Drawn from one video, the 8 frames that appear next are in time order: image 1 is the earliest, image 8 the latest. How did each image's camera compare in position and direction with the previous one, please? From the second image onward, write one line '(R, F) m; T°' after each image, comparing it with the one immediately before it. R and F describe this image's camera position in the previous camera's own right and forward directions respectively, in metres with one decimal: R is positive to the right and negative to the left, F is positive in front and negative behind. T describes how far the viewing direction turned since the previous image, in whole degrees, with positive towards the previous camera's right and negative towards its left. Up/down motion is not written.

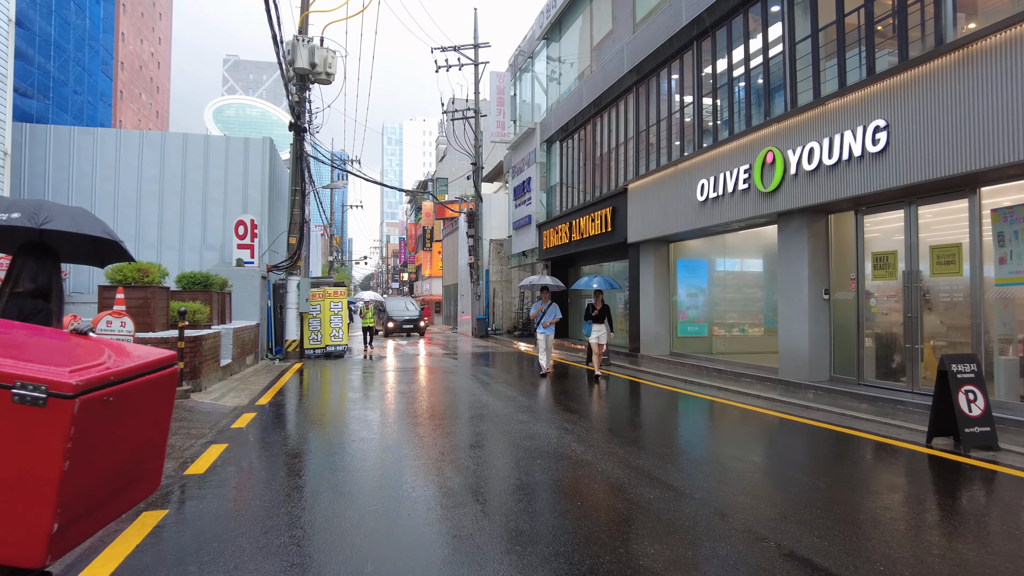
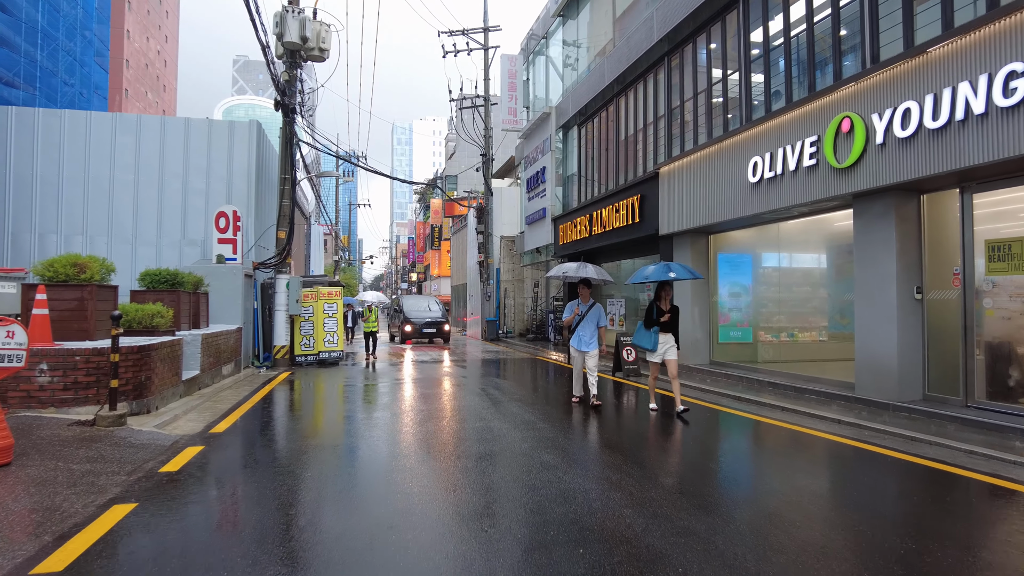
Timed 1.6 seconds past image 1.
(-0.1, +1.8) m; -1°
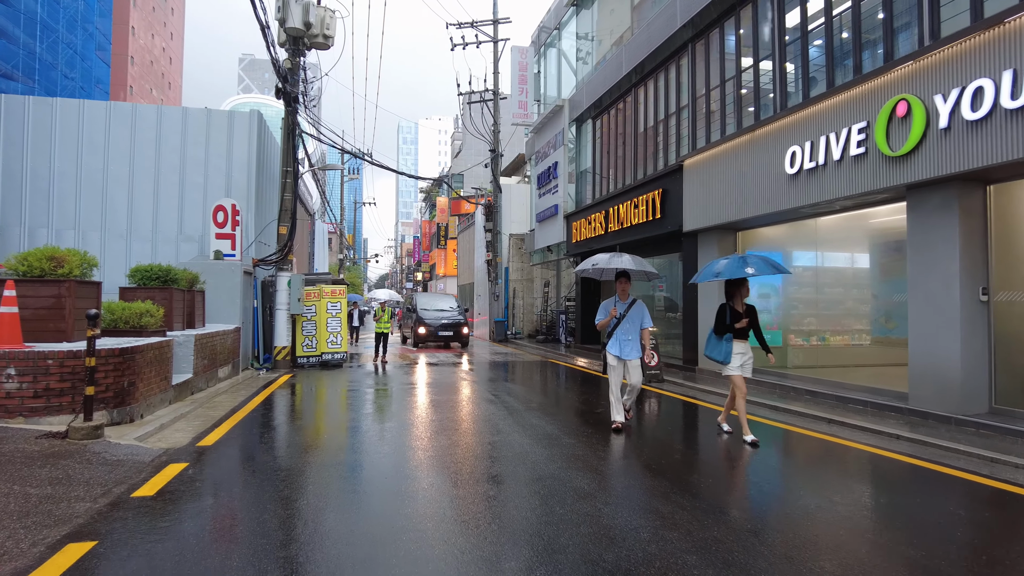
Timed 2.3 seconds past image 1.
(-0.2, +0.7) m; 0°
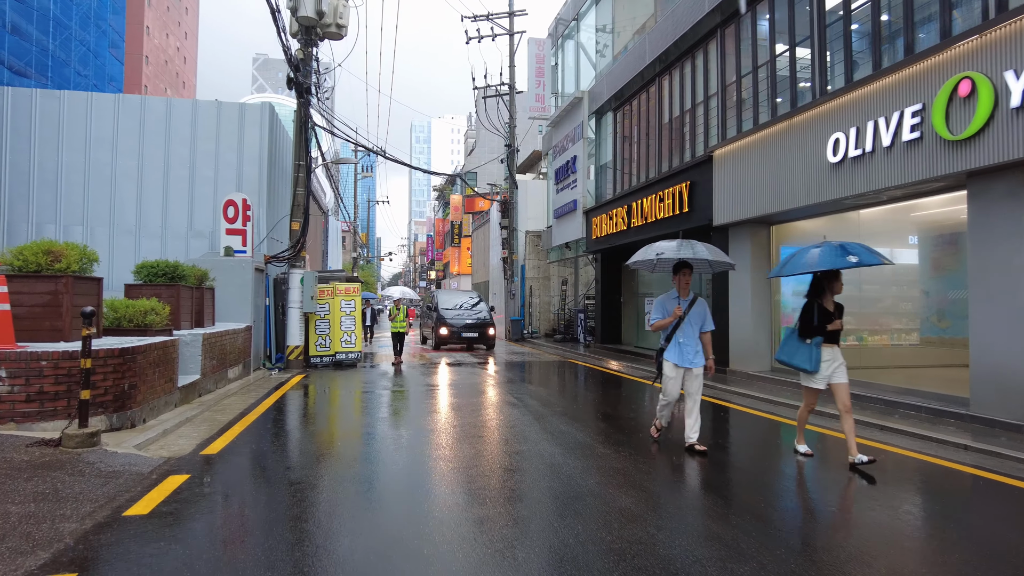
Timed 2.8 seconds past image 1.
(-0.2, +0.5) m; -1°
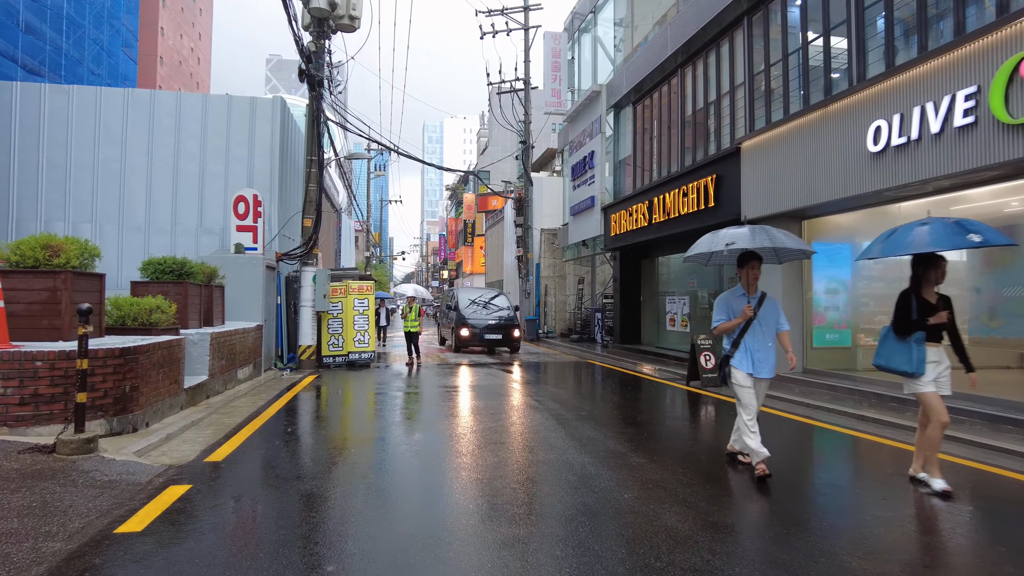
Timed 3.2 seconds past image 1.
(-0.1, +0.4) m; -1°
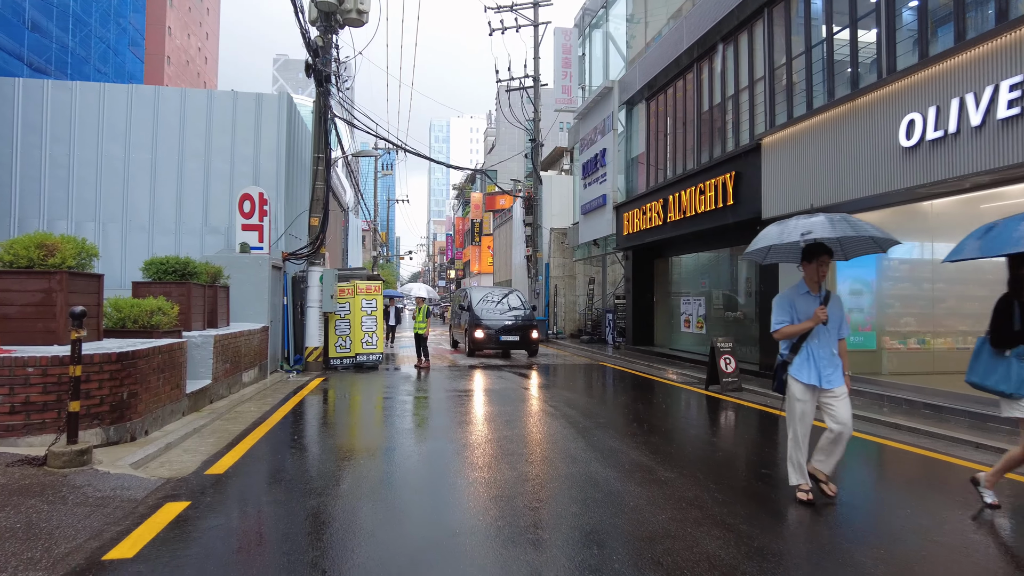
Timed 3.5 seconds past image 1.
(-0.1, +0.3) m; -1°
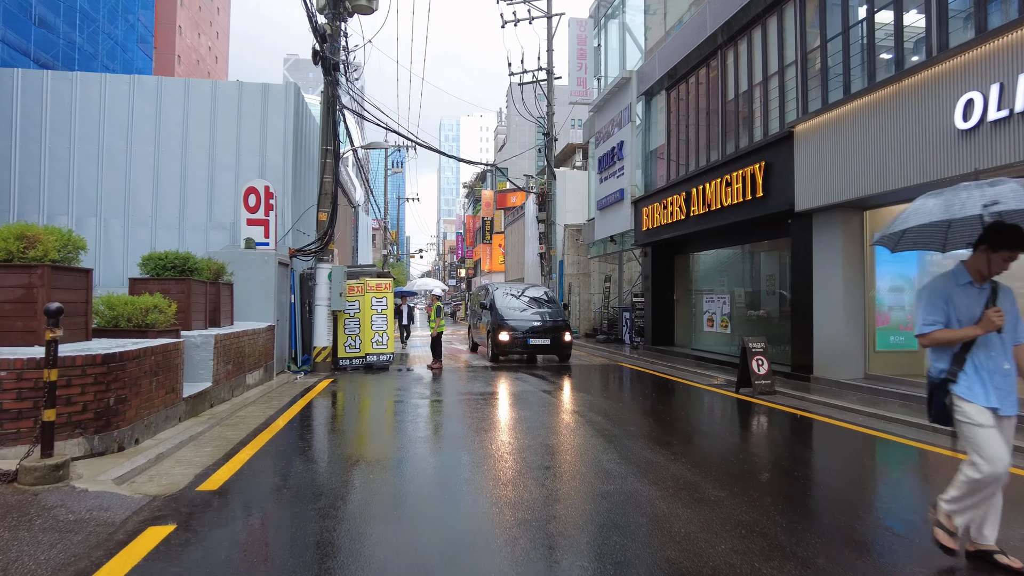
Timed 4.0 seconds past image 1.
(-0.1, +0.6) m; -1°
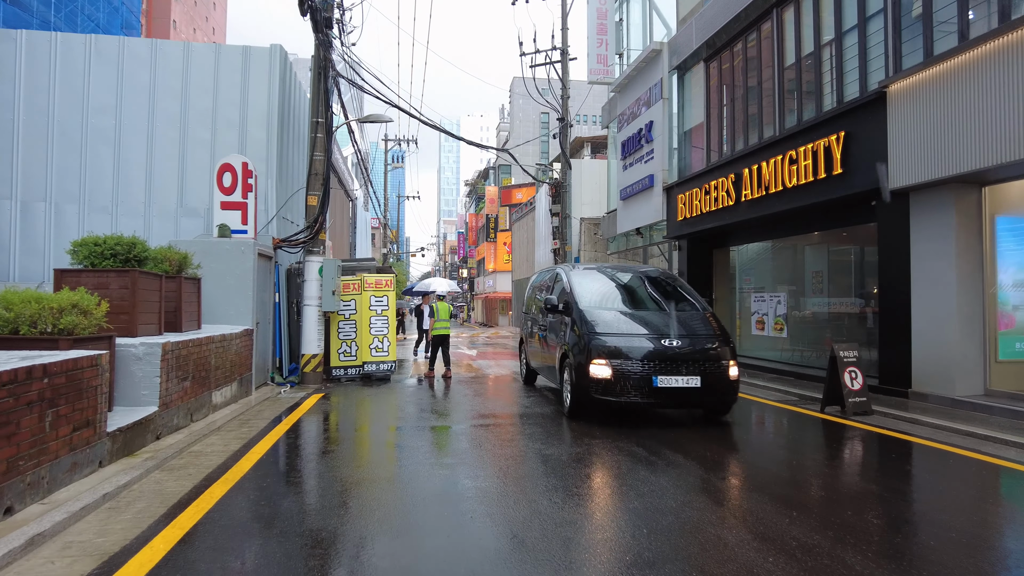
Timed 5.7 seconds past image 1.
(-0.4, +1.9) m; 0°
